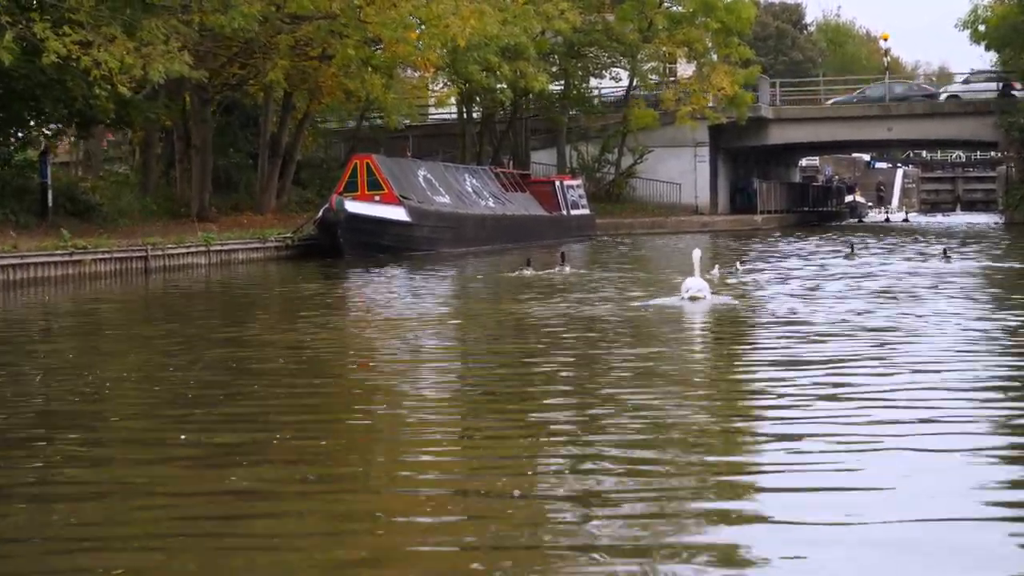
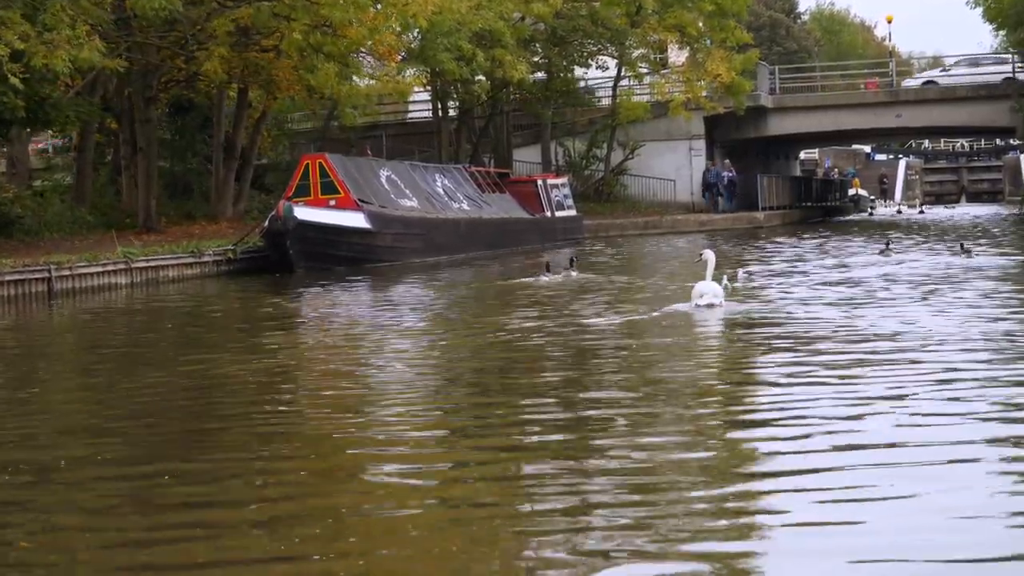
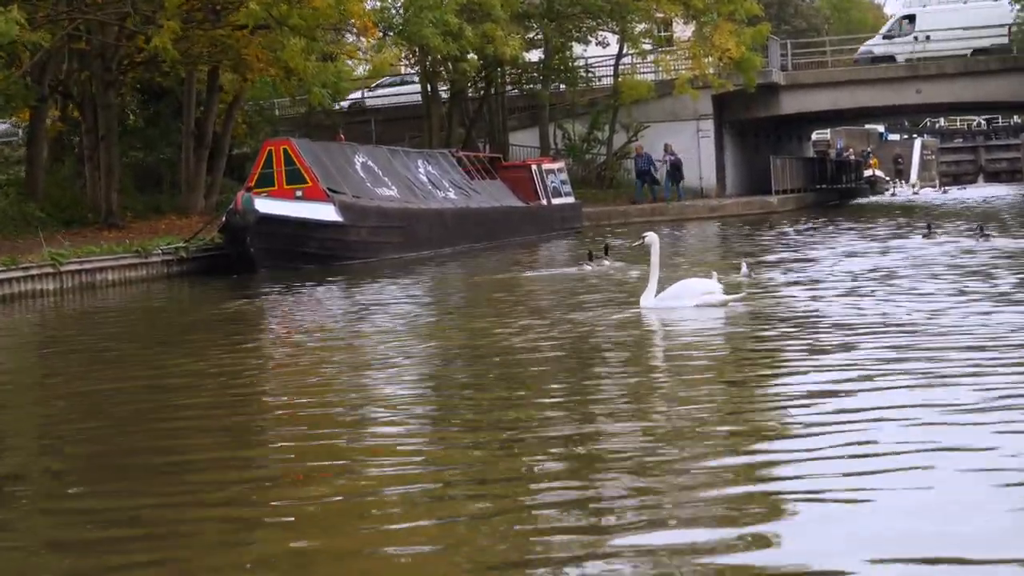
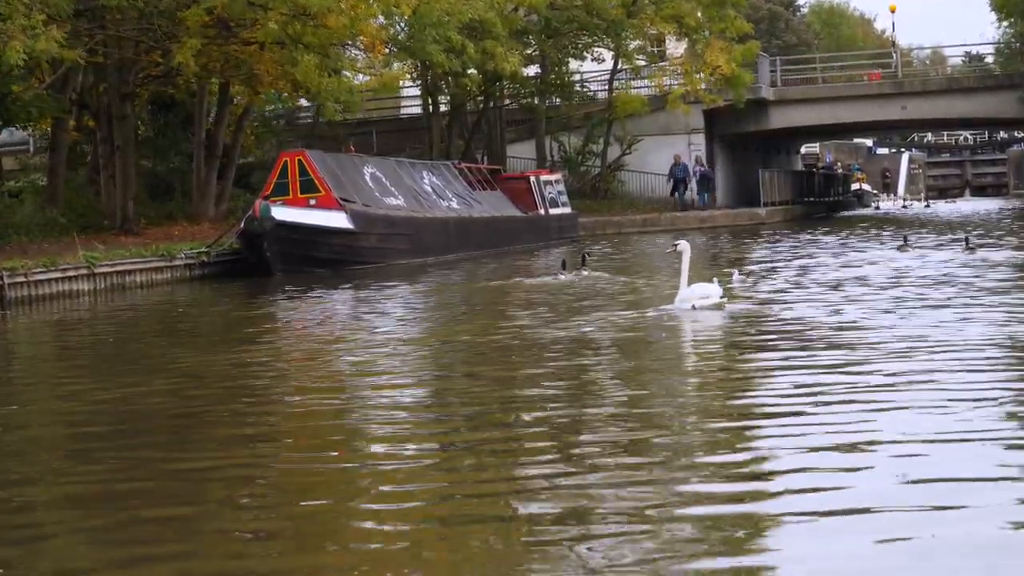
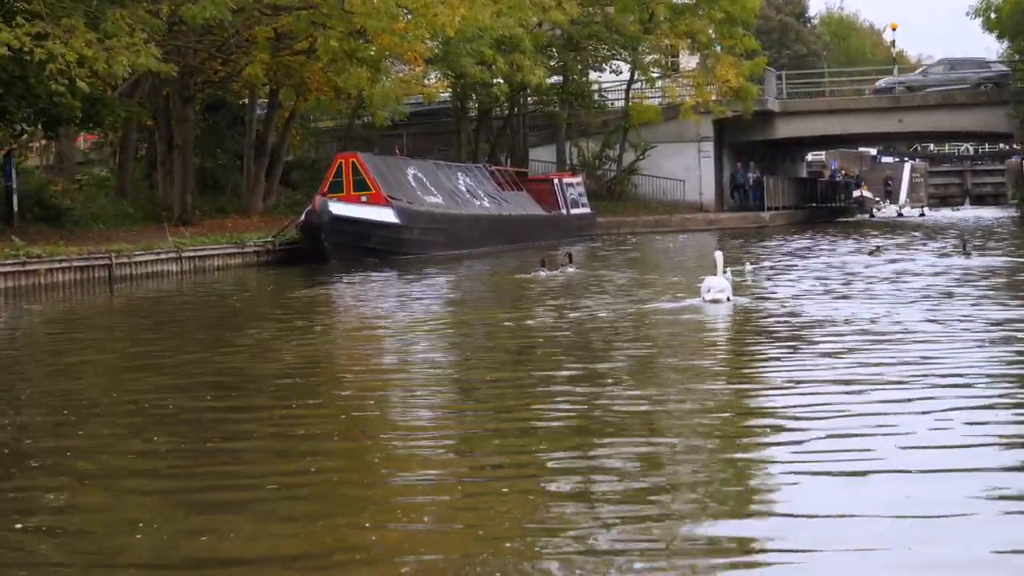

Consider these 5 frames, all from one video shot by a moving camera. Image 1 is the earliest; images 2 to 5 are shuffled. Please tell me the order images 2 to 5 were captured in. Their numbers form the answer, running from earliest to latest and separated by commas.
5, 2, 4, 3
